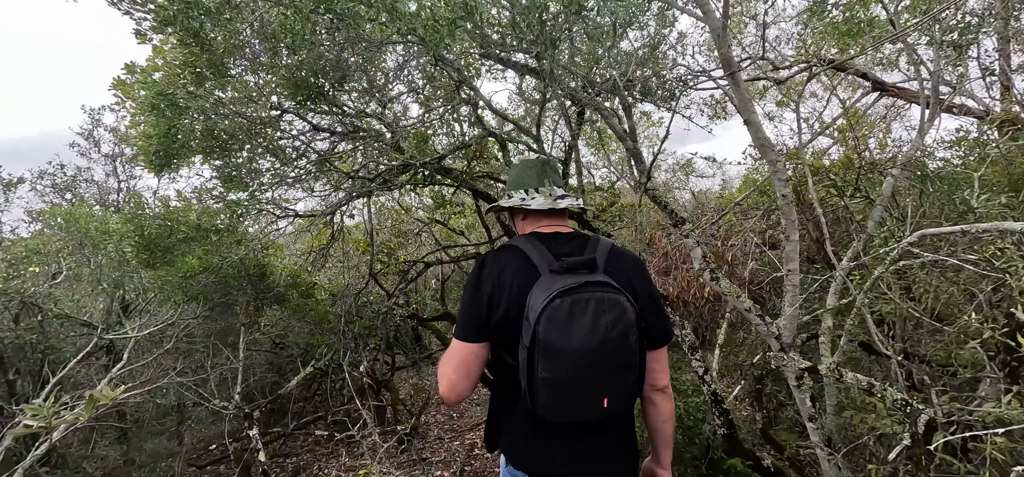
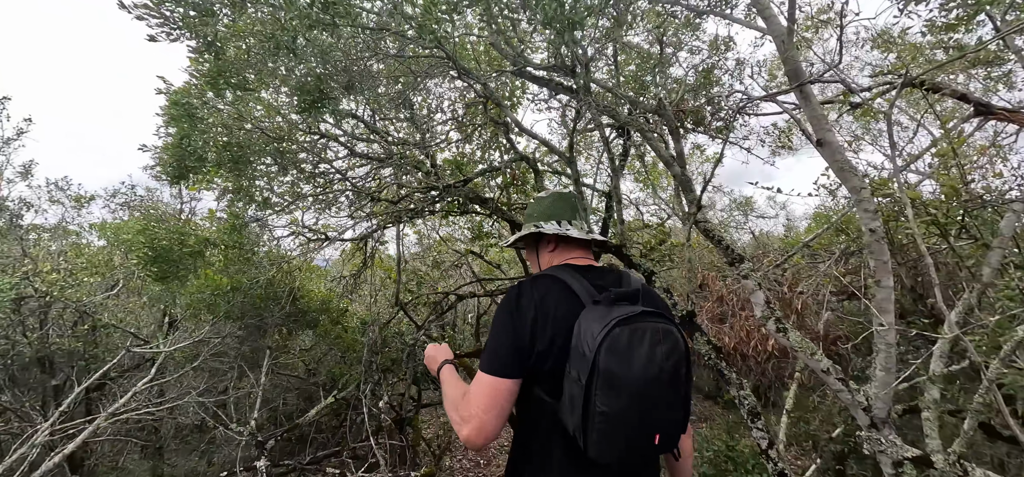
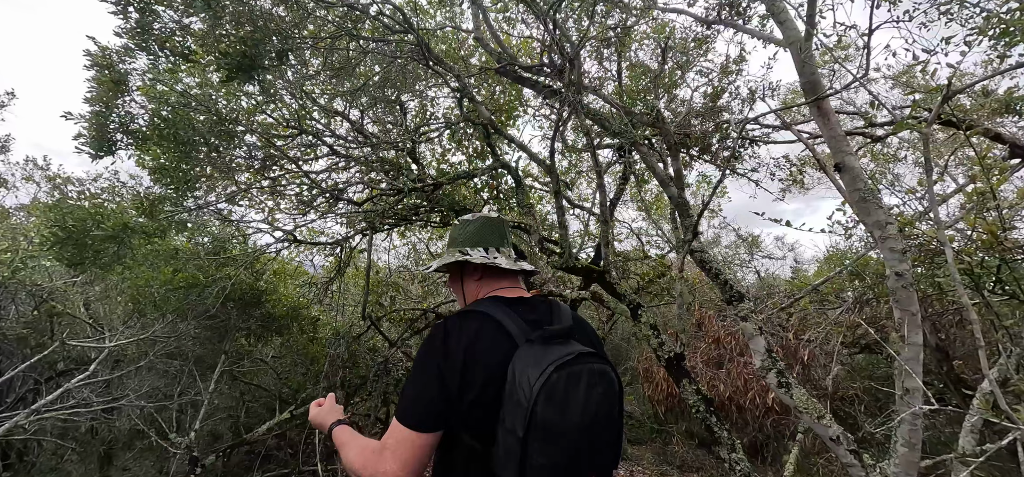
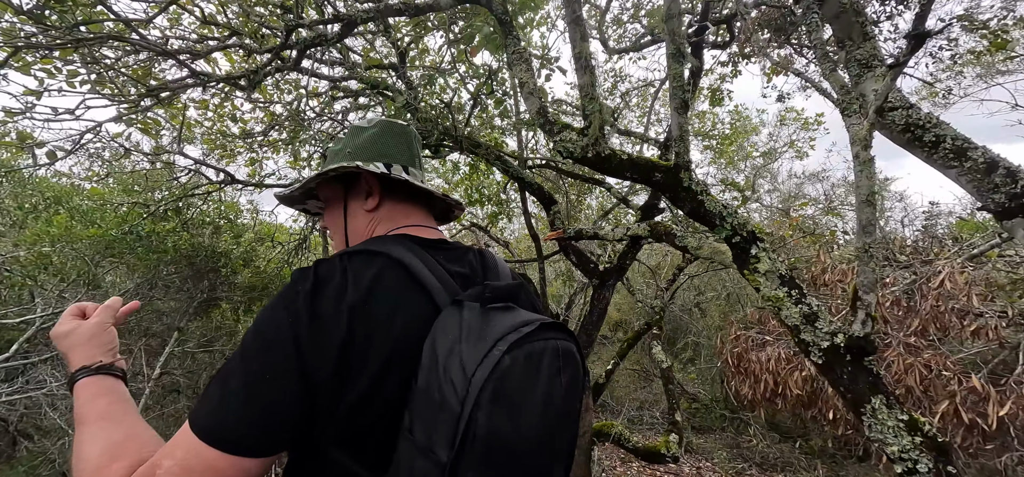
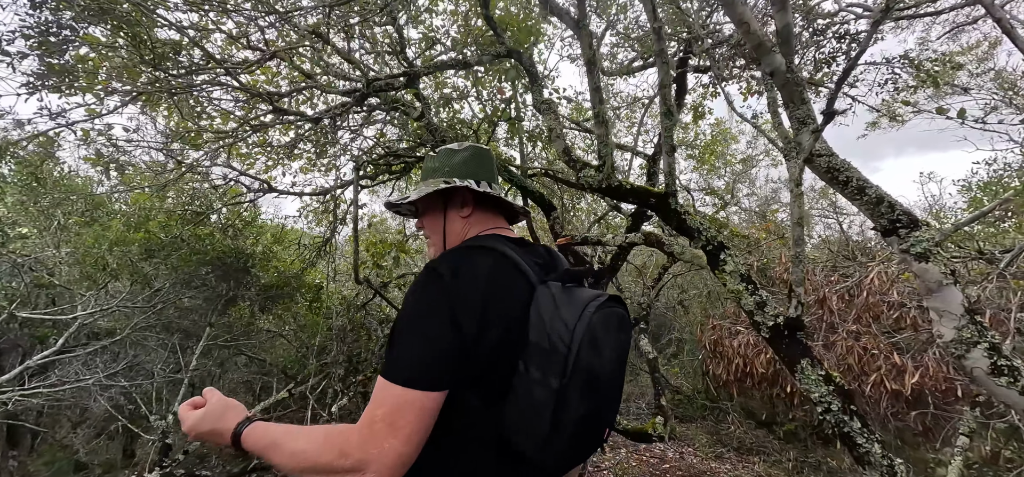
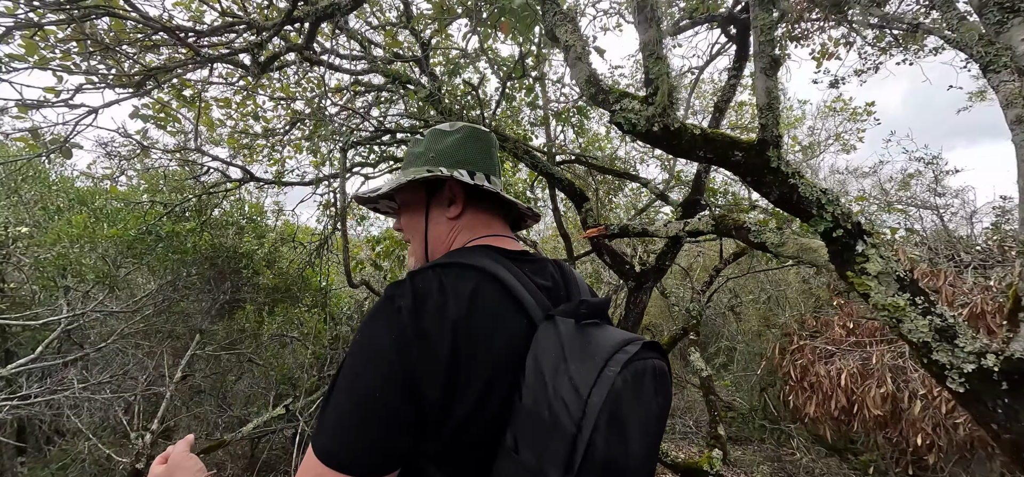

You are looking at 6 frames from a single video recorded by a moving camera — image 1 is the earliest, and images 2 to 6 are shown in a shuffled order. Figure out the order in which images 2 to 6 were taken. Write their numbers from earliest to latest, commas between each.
2, 3, 5, 4, 6
